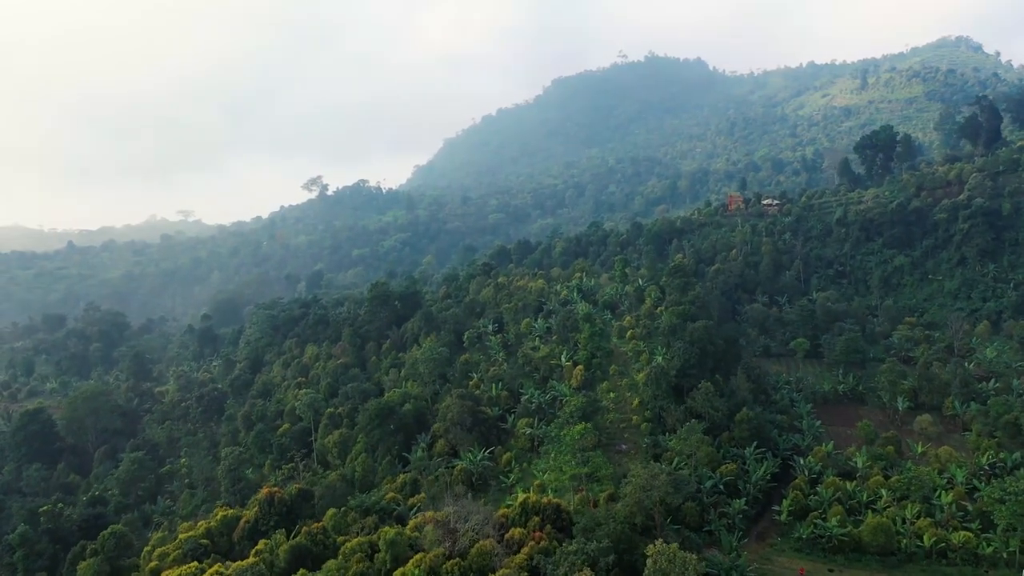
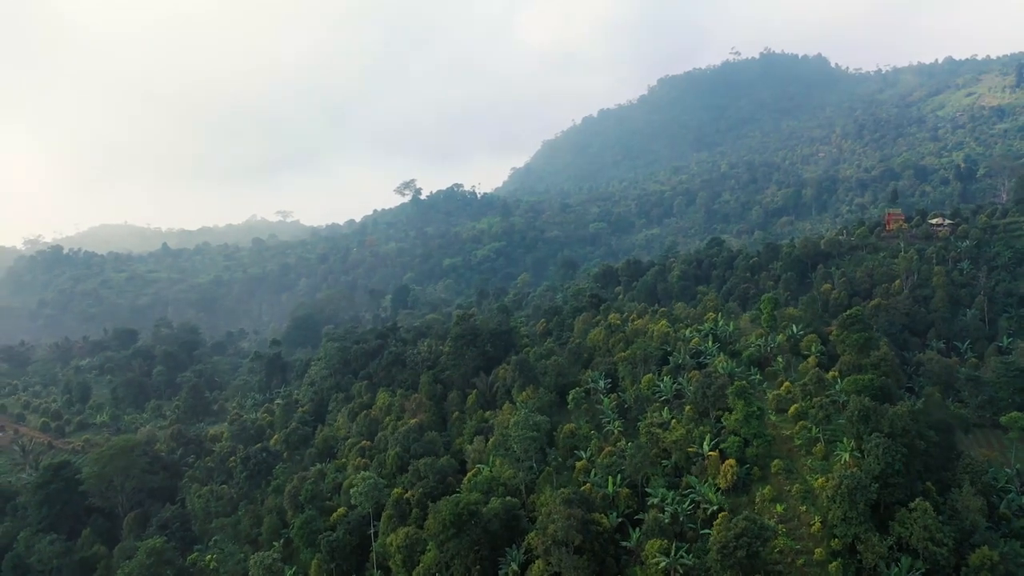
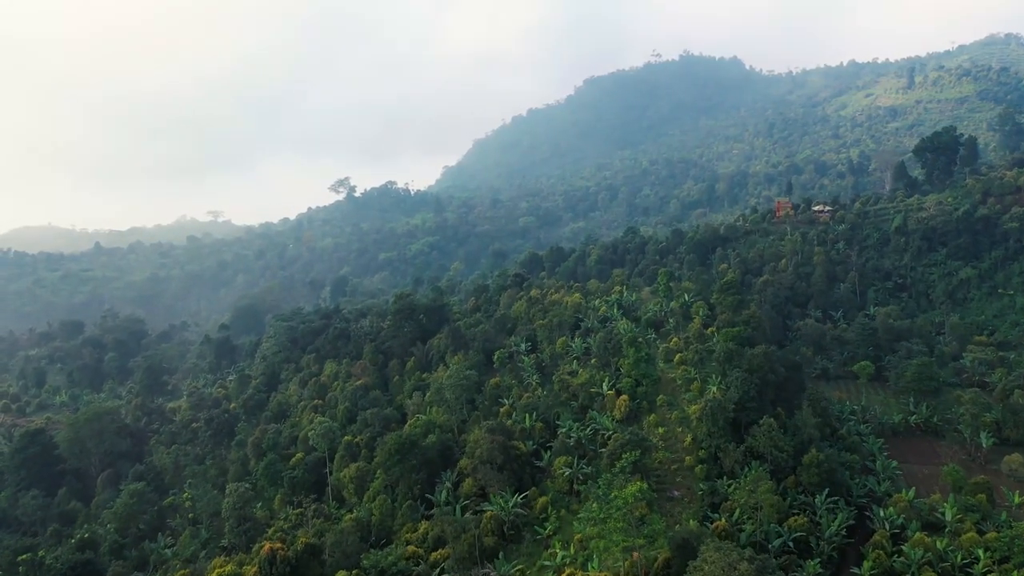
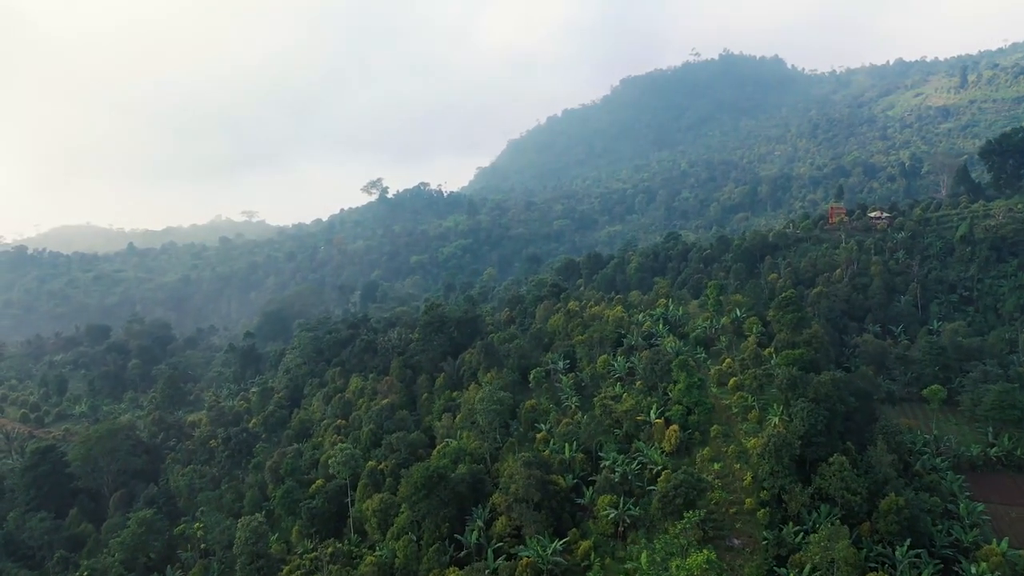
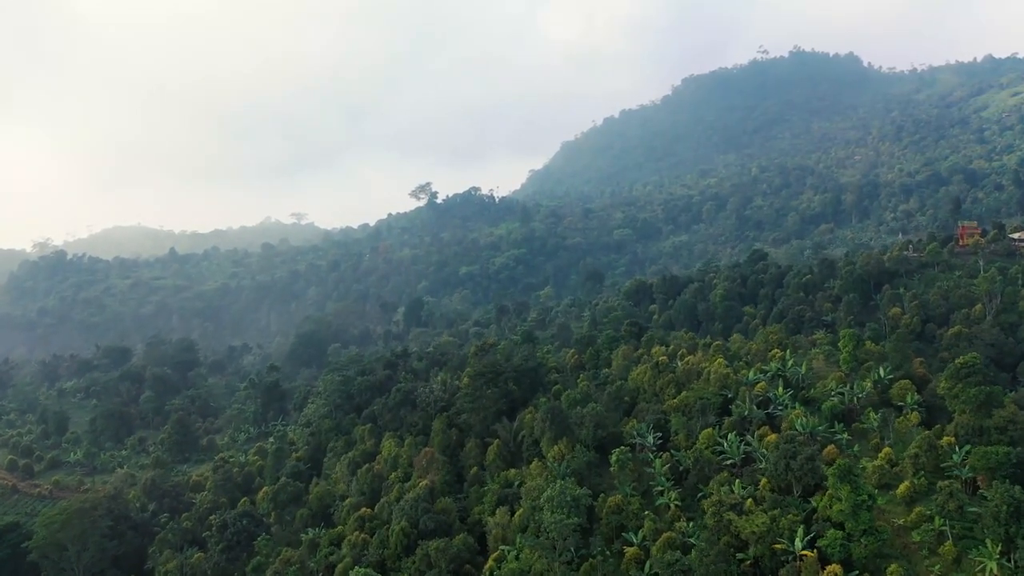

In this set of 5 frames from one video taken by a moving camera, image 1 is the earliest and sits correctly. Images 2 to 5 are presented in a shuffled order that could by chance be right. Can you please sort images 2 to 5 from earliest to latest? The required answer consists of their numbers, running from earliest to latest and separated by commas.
3, 4, 2, 5
